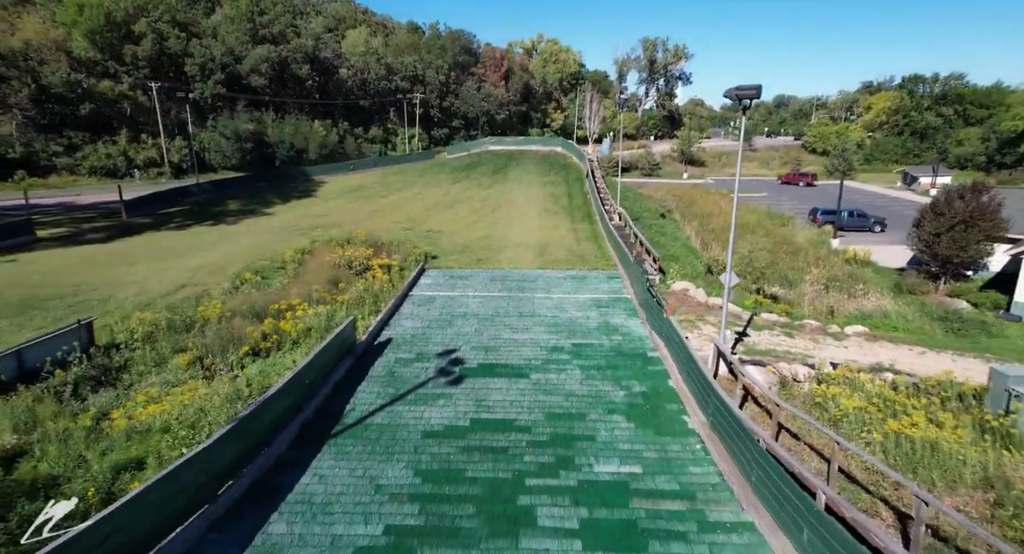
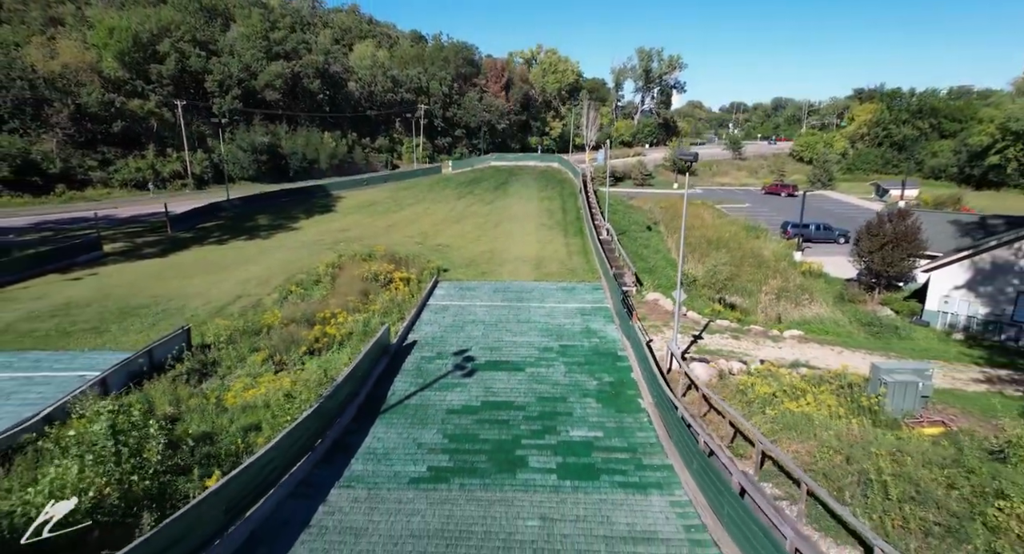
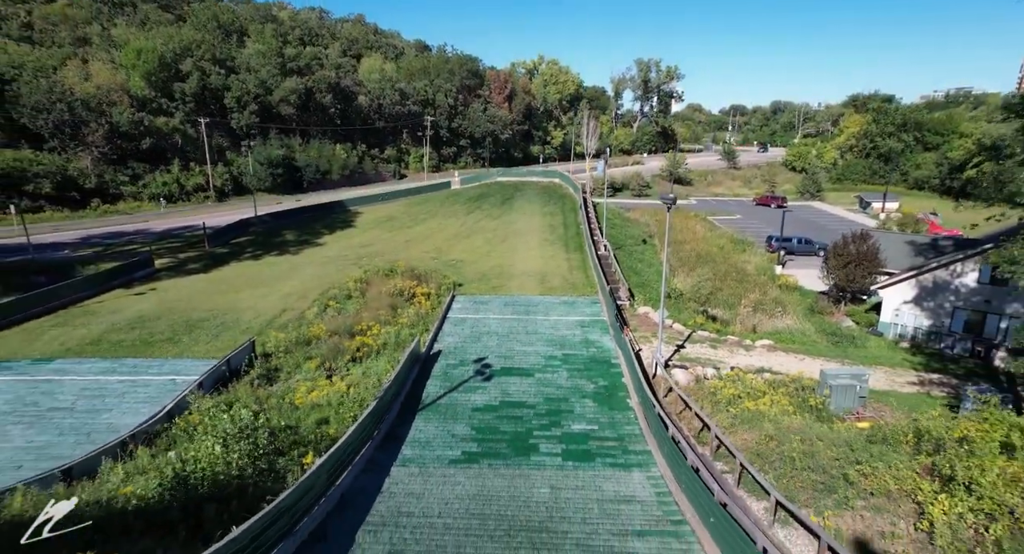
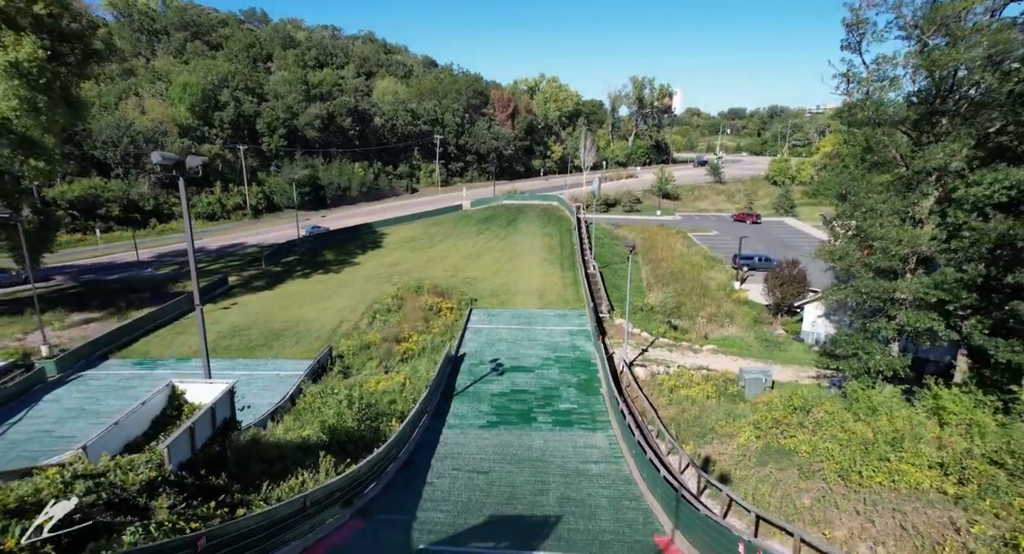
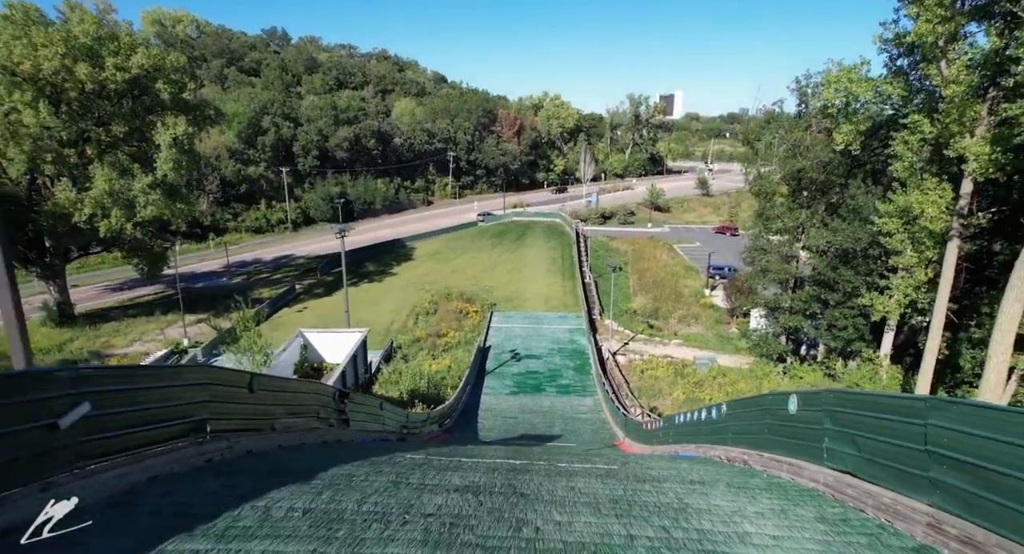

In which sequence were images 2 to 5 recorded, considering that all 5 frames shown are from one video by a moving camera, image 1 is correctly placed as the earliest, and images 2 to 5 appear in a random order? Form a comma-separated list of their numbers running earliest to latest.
2, 3, 4, 5
